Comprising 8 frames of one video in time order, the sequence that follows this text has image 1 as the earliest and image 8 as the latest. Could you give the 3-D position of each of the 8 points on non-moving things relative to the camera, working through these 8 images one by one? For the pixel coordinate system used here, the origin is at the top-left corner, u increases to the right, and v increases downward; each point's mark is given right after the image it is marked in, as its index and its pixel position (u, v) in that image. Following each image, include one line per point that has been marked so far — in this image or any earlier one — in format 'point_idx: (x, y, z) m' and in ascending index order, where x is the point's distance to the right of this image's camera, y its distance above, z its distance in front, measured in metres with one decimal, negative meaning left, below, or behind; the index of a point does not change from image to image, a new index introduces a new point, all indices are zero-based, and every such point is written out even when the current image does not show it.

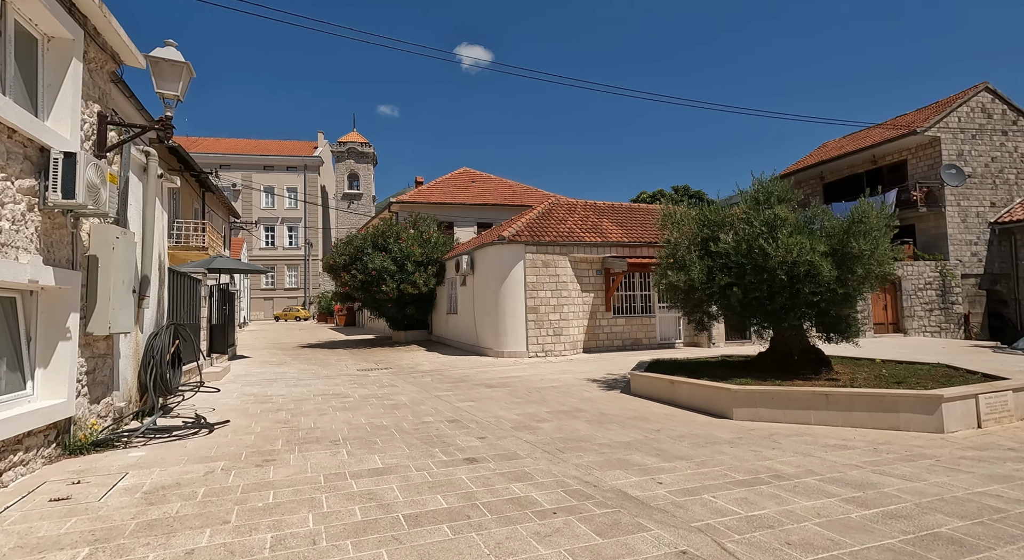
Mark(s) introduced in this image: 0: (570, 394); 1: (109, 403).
0: (+1.0, -1.9, +9.0) m
1: (-4.7, -1.4, +6.4) m
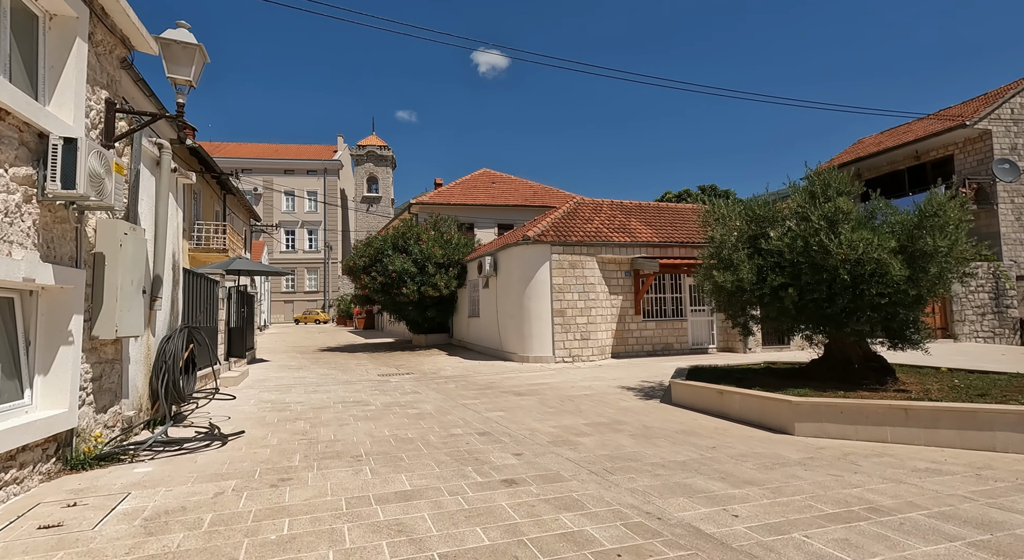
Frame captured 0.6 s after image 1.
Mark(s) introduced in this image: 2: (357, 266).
0: (+1.5, -1.9, +8.4) m
1: (-4.3, -1.4, +5.9) m
2: (-5.6, +0.5, +19.8) m
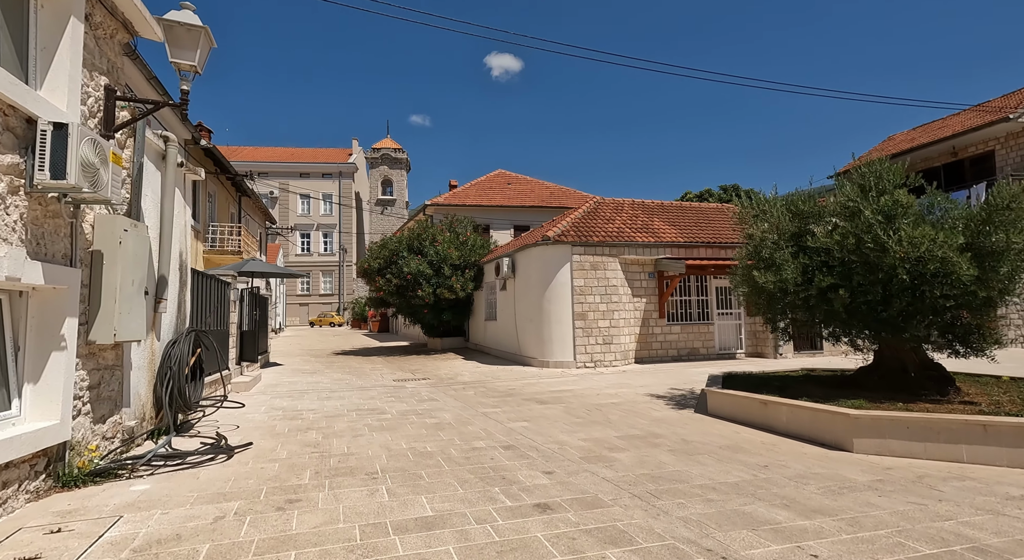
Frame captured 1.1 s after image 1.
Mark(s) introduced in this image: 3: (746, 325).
0: (+1.8, -1.9, +7.9) m
1: (-4.0, -1.4, +5.5) m
2: (-5.0, +0.4, +19.4) m
3: (+6.5, -1.3, +15.2) m
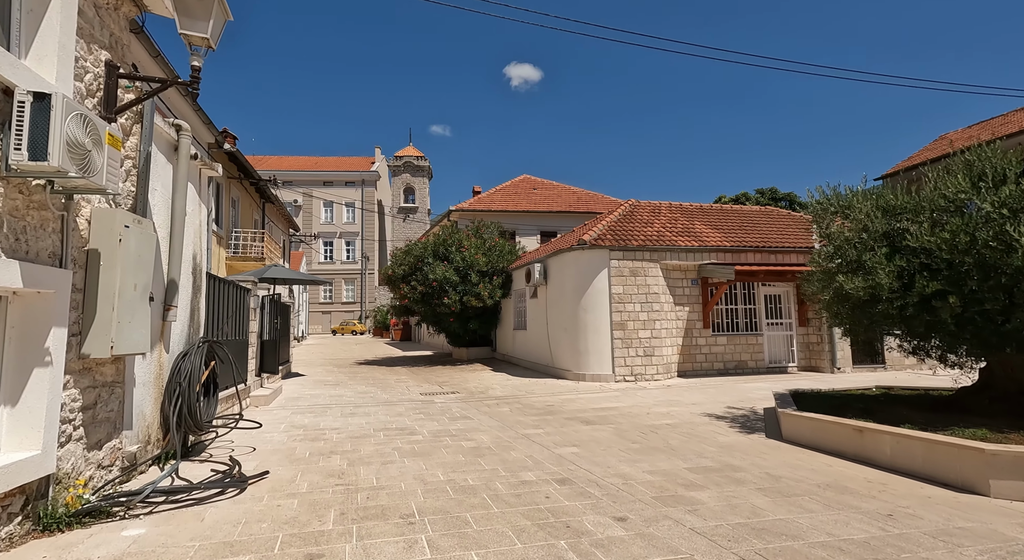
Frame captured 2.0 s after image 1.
0: (+2.4, -2.0, +6.9) m
1: (-3.5, -1.5, +4.8) m
2: (-4.0, +0.2, +18.8) m
3: (+7.3, -1.5, +14.1) m
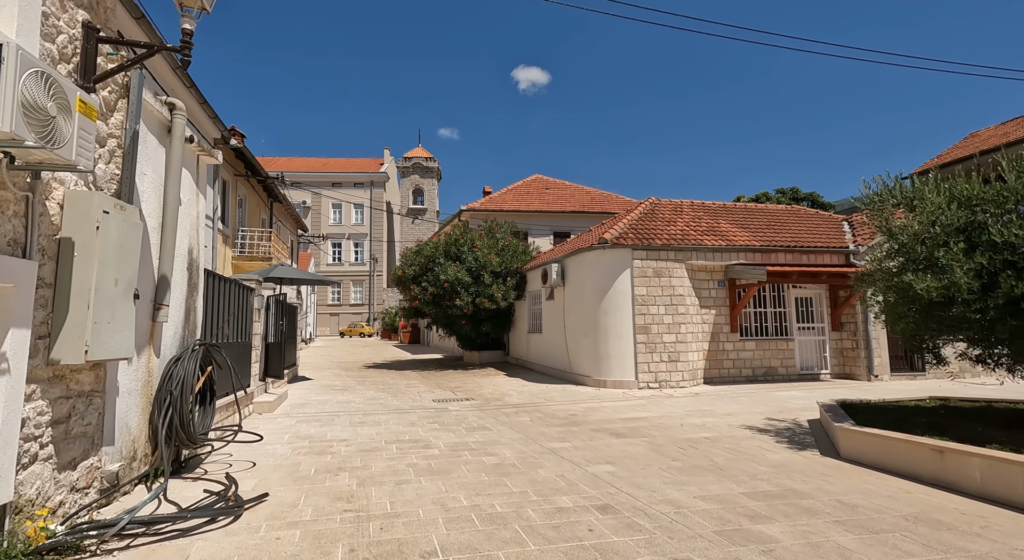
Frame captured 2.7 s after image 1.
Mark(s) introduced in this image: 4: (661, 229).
0: (+2.7, -2.0, +6.2) m
1: (-3.2, -1.4, +4.2) m
2: (-3.5, +0.1, +18.2) m
3: (+7.7, -1.5, +13.3) m
4: (+3.7, +1.3, +13.6) m
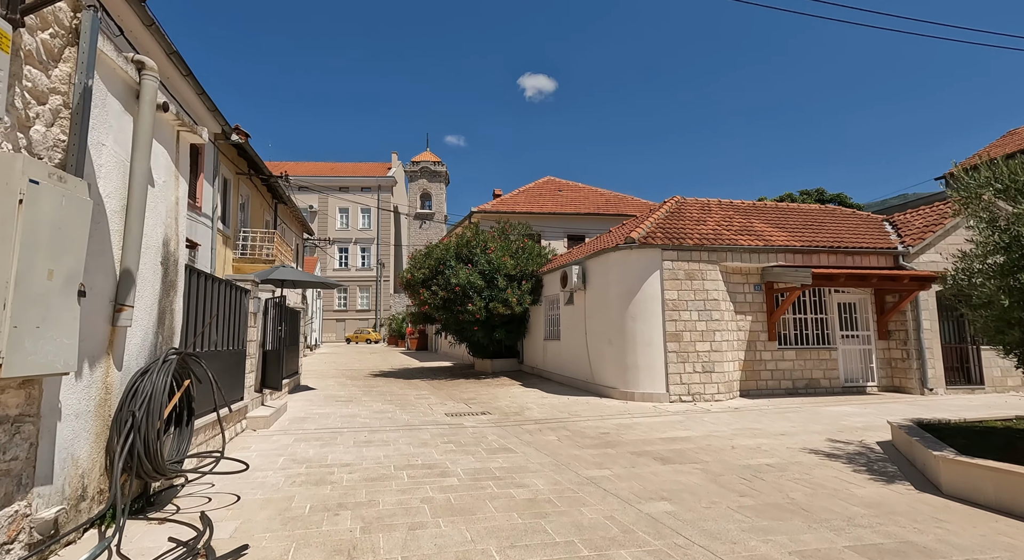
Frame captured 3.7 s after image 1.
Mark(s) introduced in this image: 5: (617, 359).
0: (+3.0, -2.0, +5.2) m
1: (-2.9, -1.4, +3.2) m
2: (-3.0, 0.0, +17.2) m
3: (+8.2, -1.6, +12.2) m
4: (+4.1, +1.2, +12.5) m
5: (+2.2, -1.7, +11.7) m
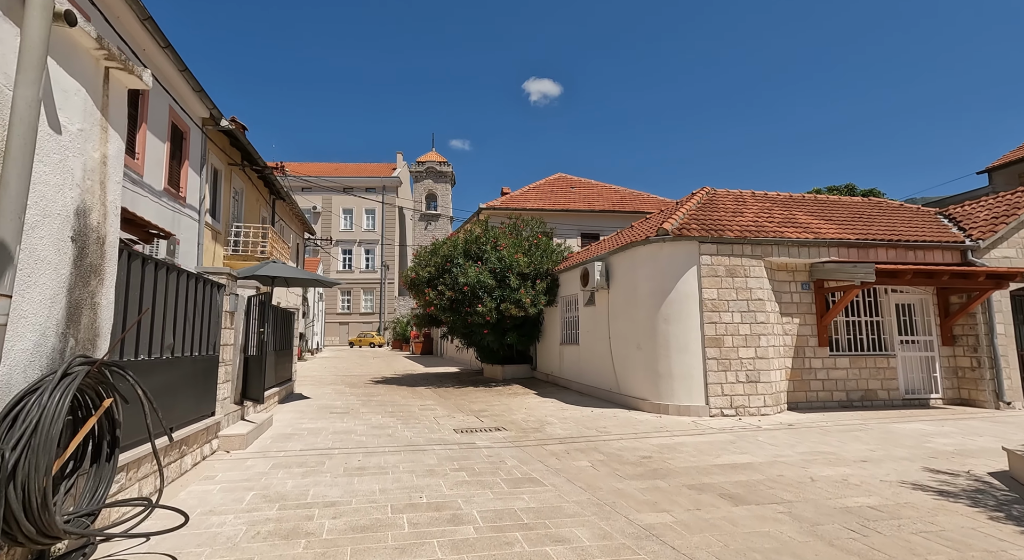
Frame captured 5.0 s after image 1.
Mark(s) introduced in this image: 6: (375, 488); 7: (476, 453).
0: (+3.3, -1.9, +3.8) m
1: (-2.7, -1.3, +1.9) m
2: (-2.7, +0.1, +15.9) m
3: (+8.5, -1.6, +10.8) m
4: (+4.4, +1.2, +11.2) m
5: (+2.6, -1.6, +10.4) m
6: (-1.3, -2.0, +5.3) m
7: (-0.5, -2.2, +6.9) m
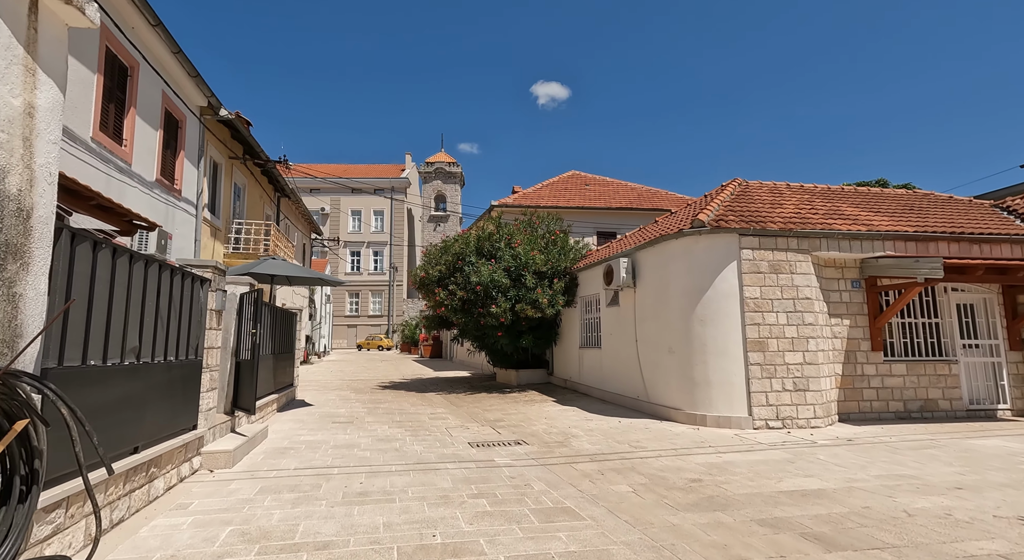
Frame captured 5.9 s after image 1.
0: (+3.5, -1.8, +2.8) m
1: (-2.5, -1.2, +1.0) m
2: (-2.2, +0.1, +15.0) m
3: (+8.8, -1.5, +9.7) m
4: (+4.8, +1.3, +10.2) m
5: (+2.9, -1.6, +9.4) m
6: (-1.1, -1.9, +4.4) m
7: (-0.2, -2.1, +6.0) m
